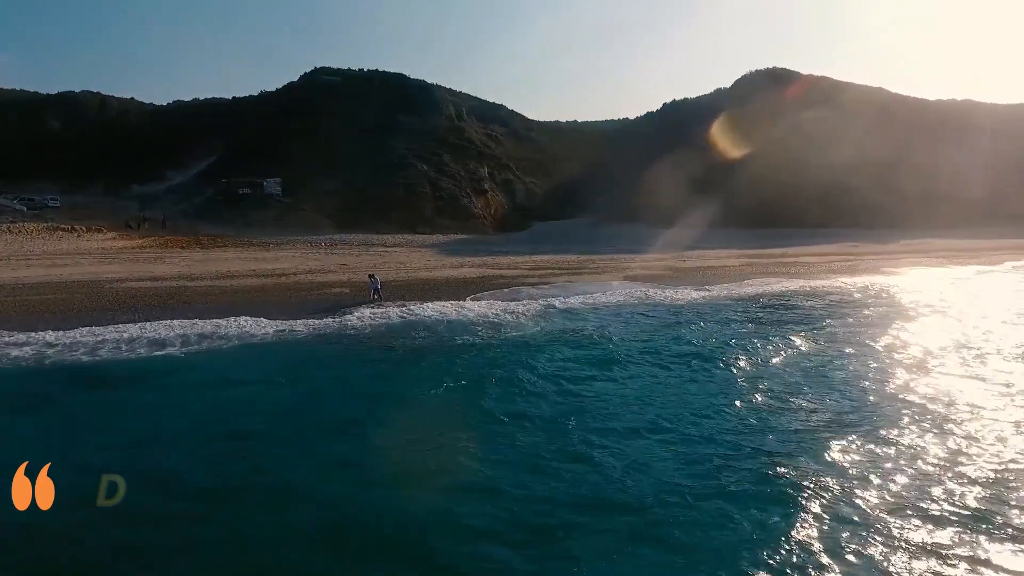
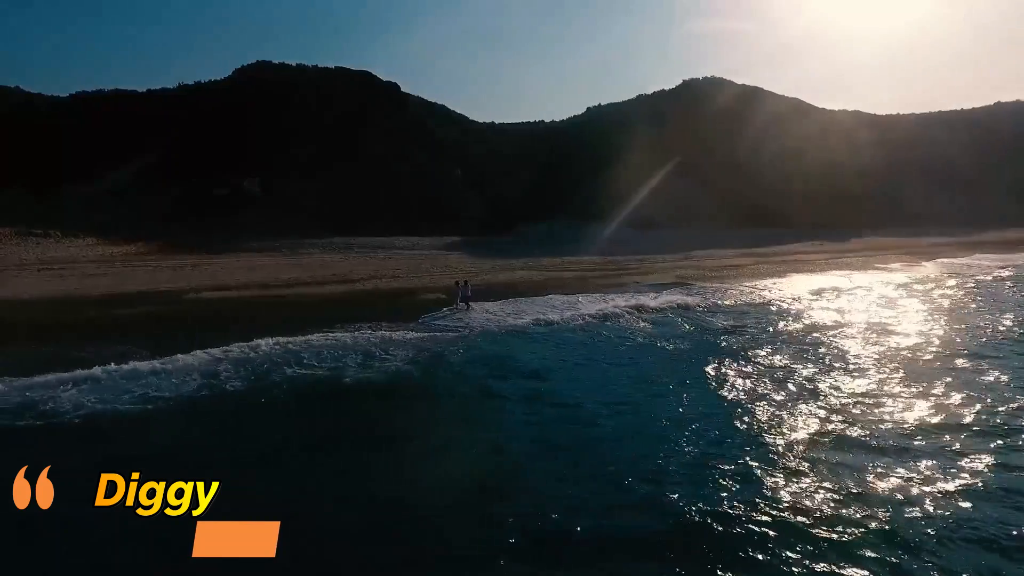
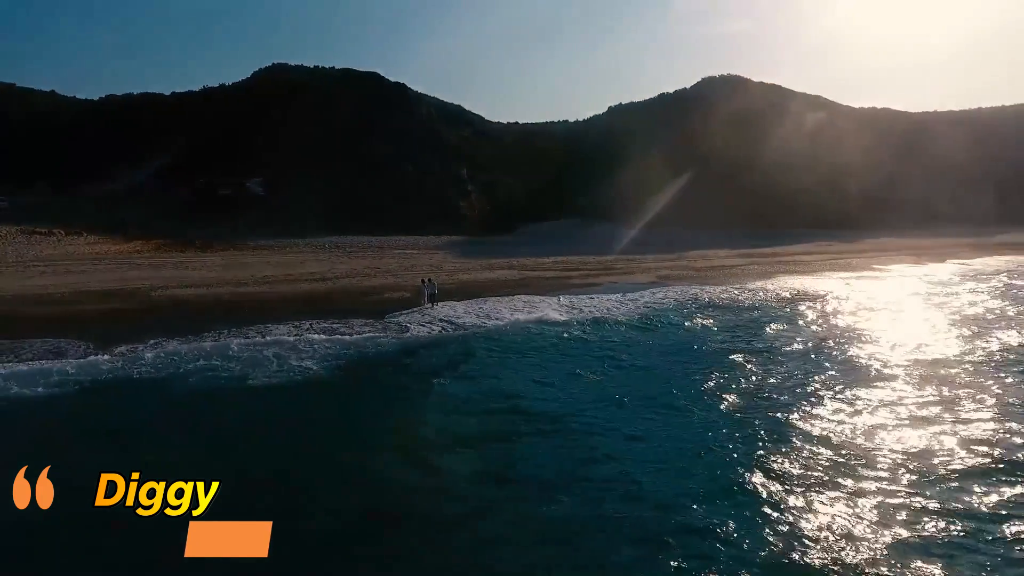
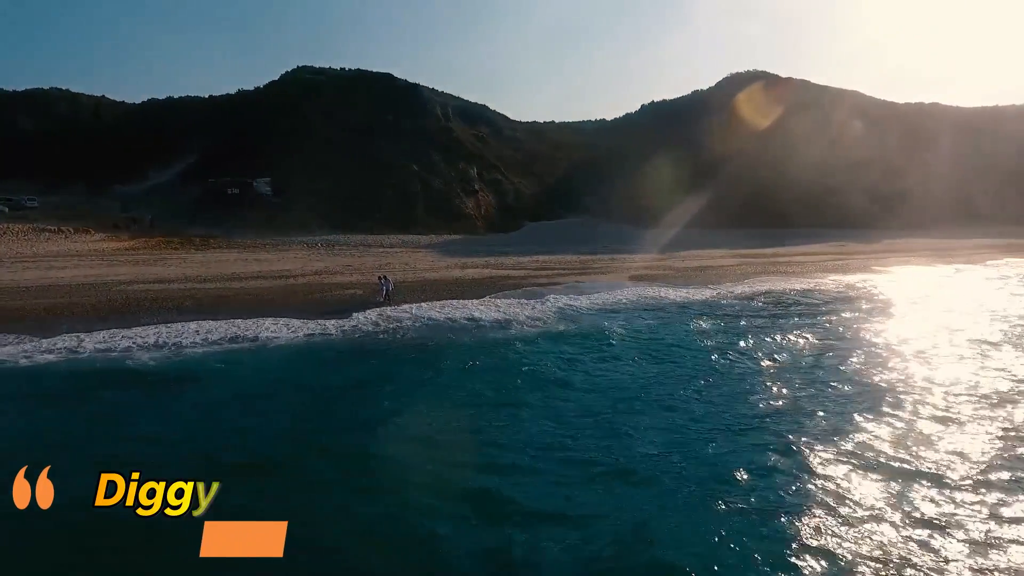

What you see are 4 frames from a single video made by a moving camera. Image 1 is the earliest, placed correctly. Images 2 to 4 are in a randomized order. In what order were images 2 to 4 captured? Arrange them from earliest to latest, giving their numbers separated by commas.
4, 3, 2
